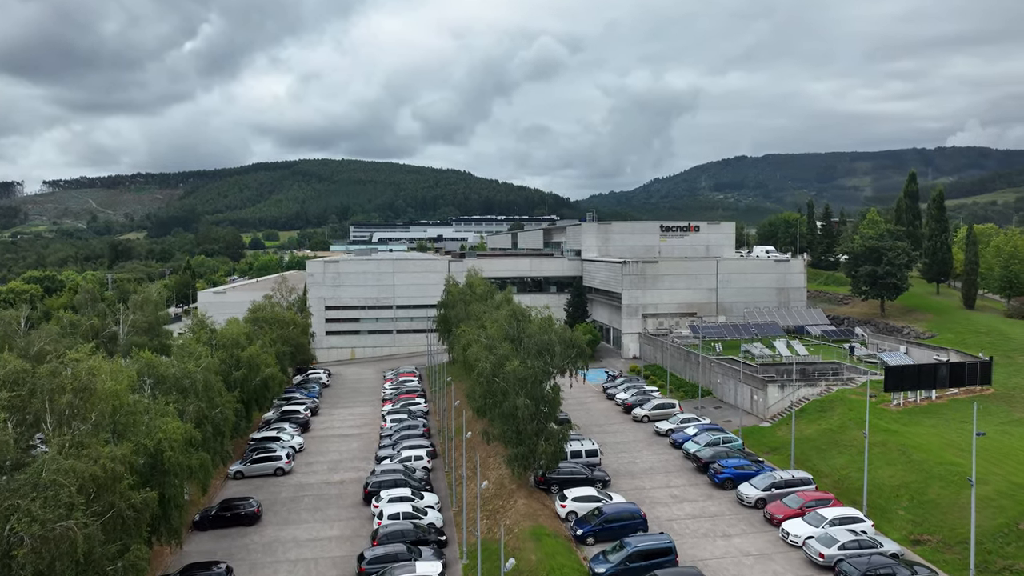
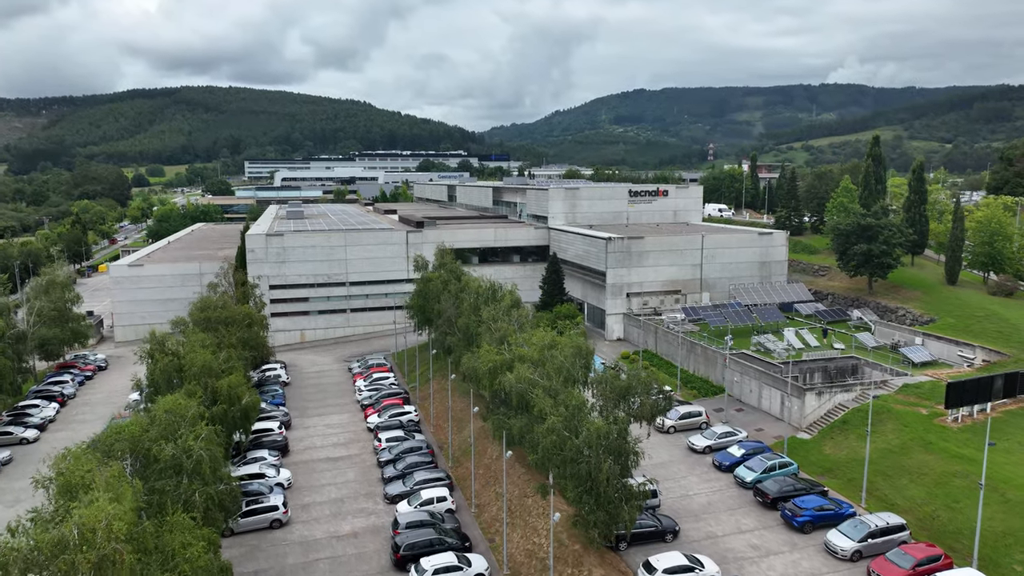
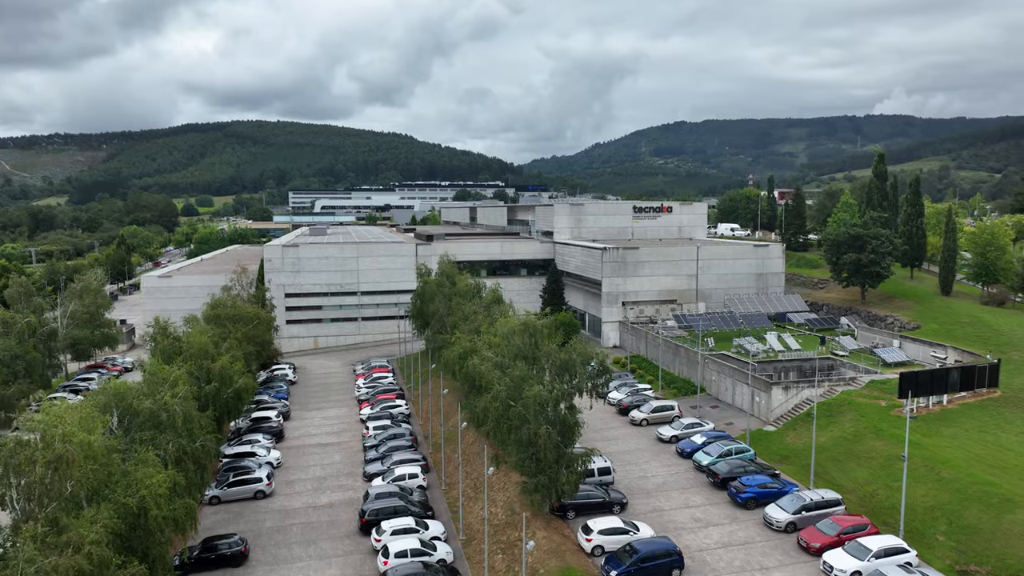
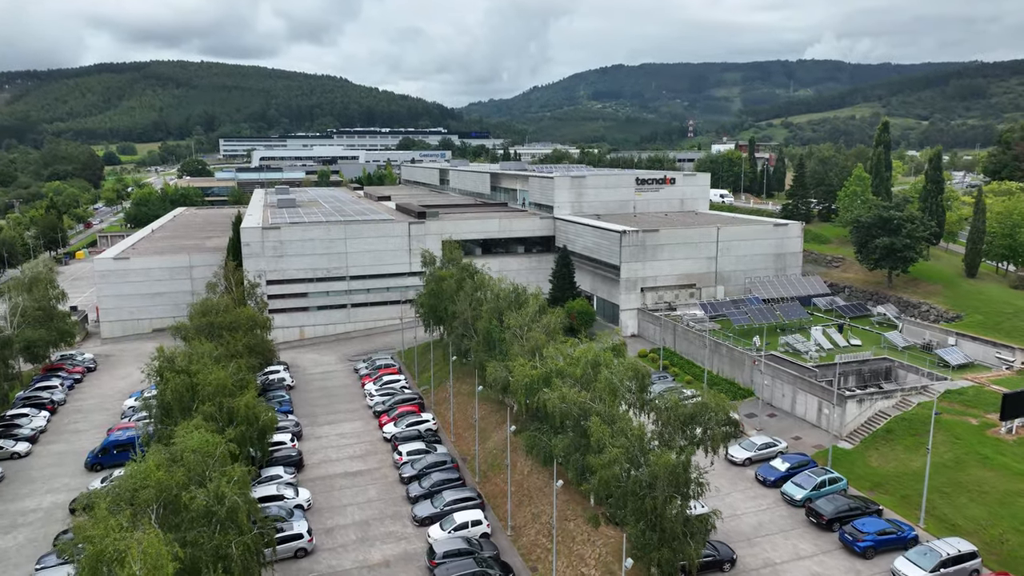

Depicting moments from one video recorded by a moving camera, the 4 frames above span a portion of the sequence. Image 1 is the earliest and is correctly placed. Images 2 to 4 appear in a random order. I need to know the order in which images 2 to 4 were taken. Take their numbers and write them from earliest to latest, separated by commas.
3, 2, 4
